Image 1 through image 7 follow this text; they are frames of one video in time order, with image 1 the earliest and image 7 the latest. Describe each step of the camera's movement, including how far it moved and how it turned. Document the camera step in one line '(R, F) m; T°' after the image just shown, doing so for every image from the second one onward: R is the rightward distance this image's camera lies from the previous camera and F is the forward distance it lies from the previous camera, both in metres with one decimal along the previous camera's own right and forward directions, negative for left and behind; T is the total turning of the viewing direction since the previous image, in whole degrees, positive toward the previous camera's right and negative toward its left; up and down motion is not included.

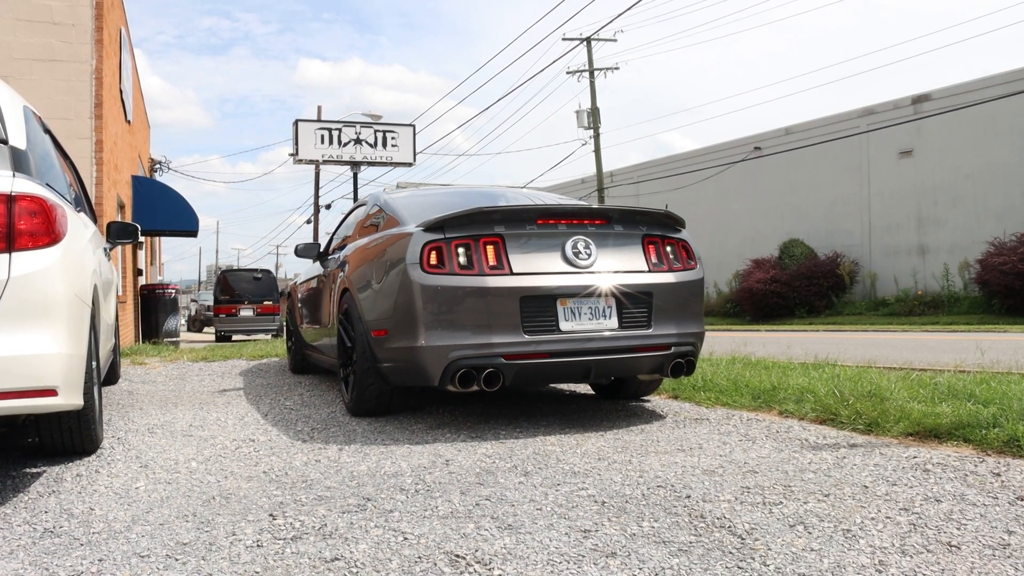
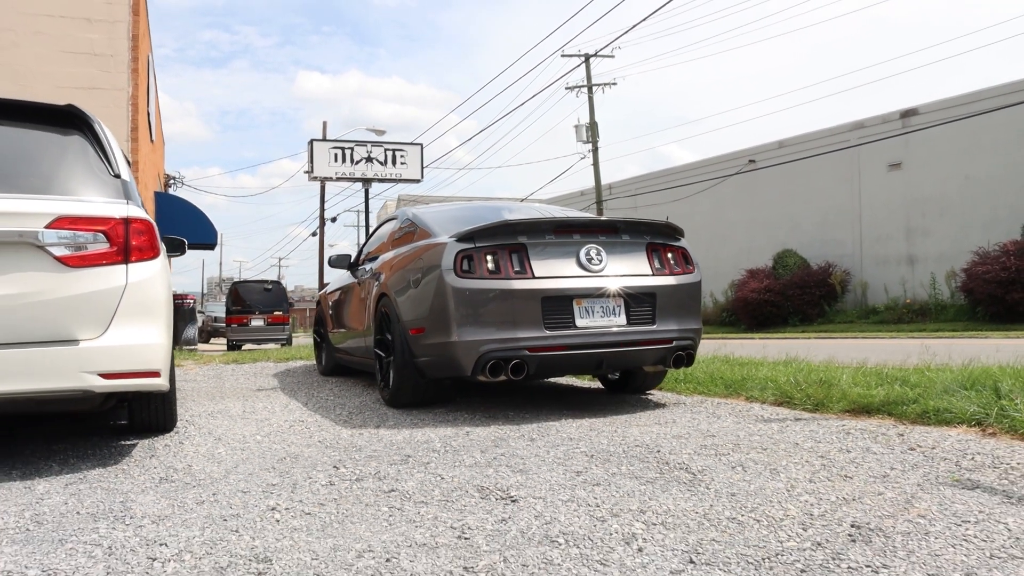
(0.0, -0.8) m; 0°
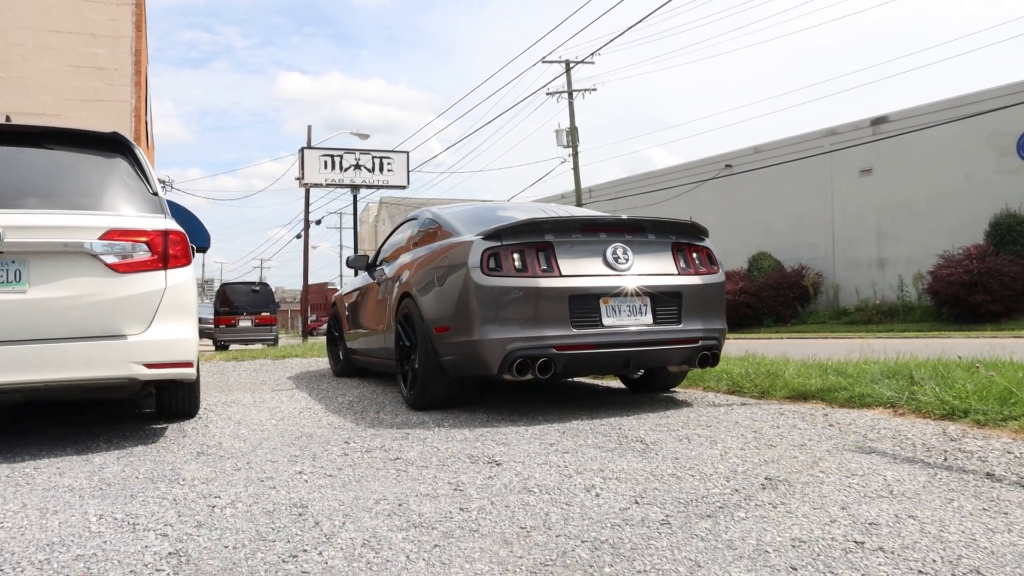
(0.0, -0.6) m; +1°
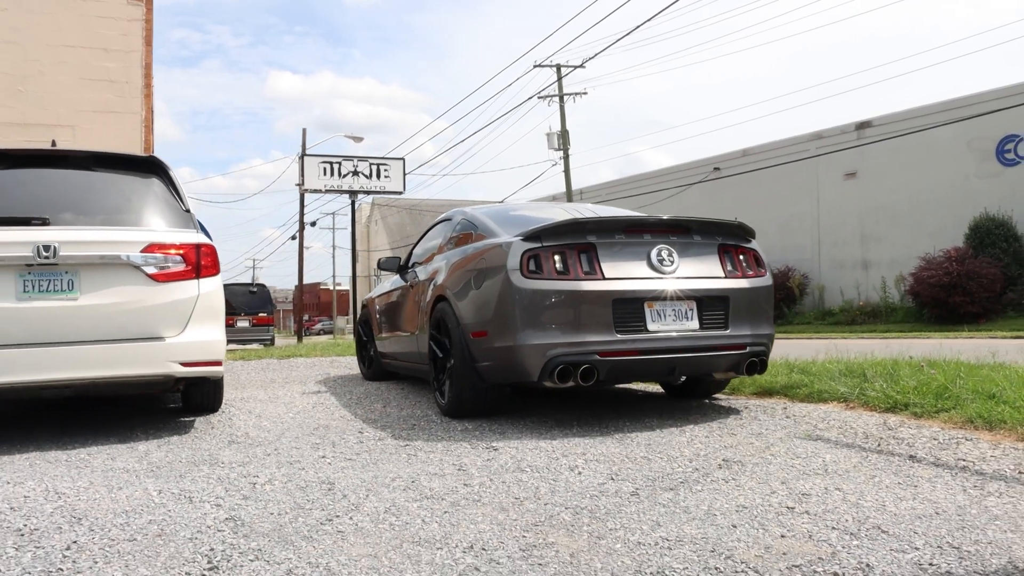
(0.0, -0.5) m; 0°
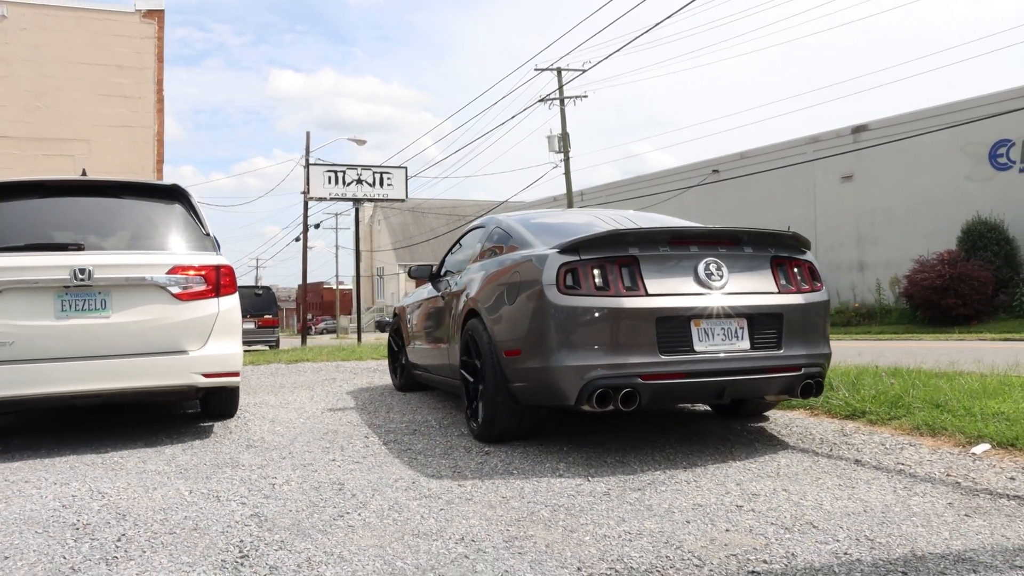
(+0.1, -0.5) m; 0°
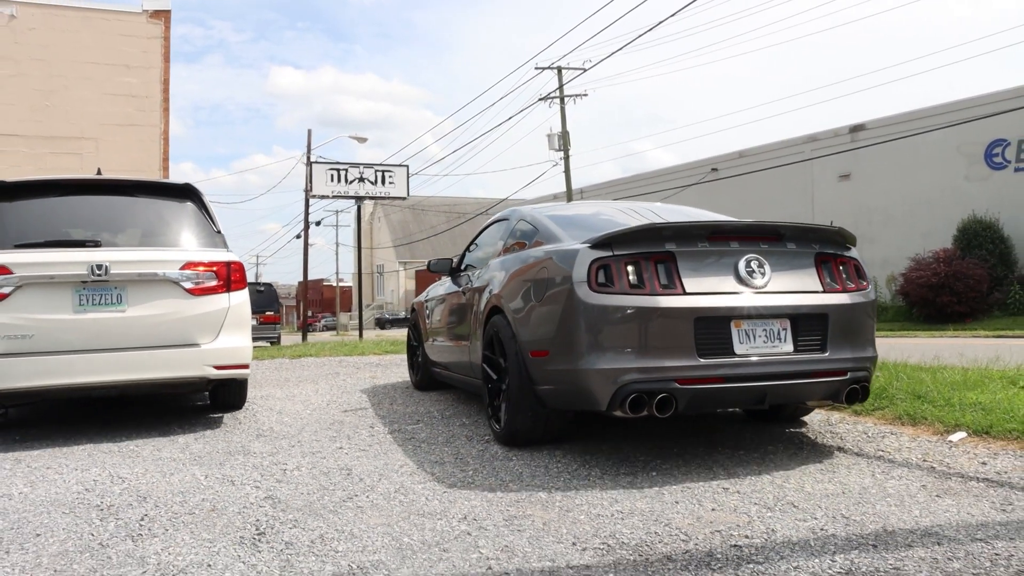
(0.0, -0.2) m; 0°
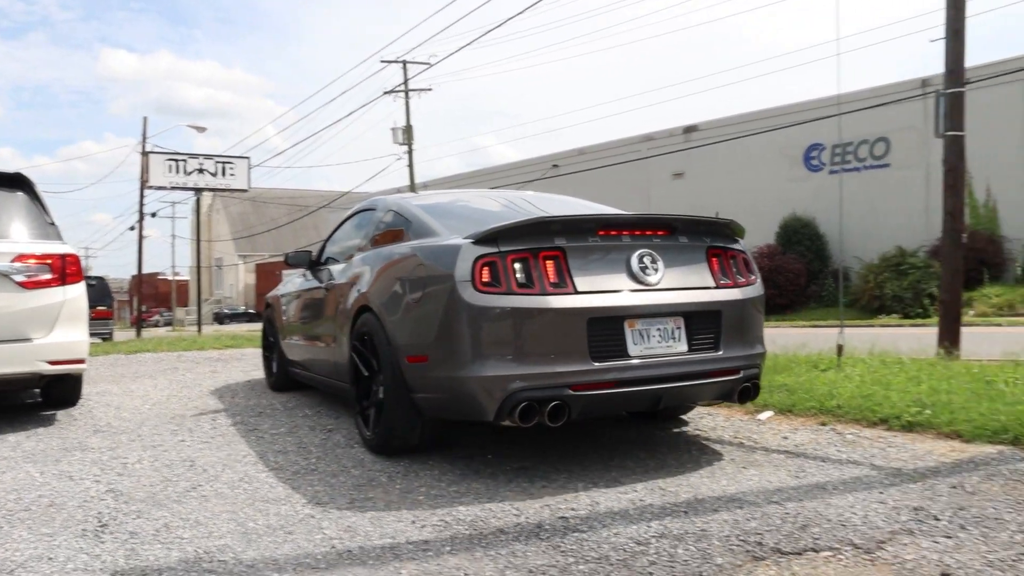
(0.0, -0.2) m; +9°
